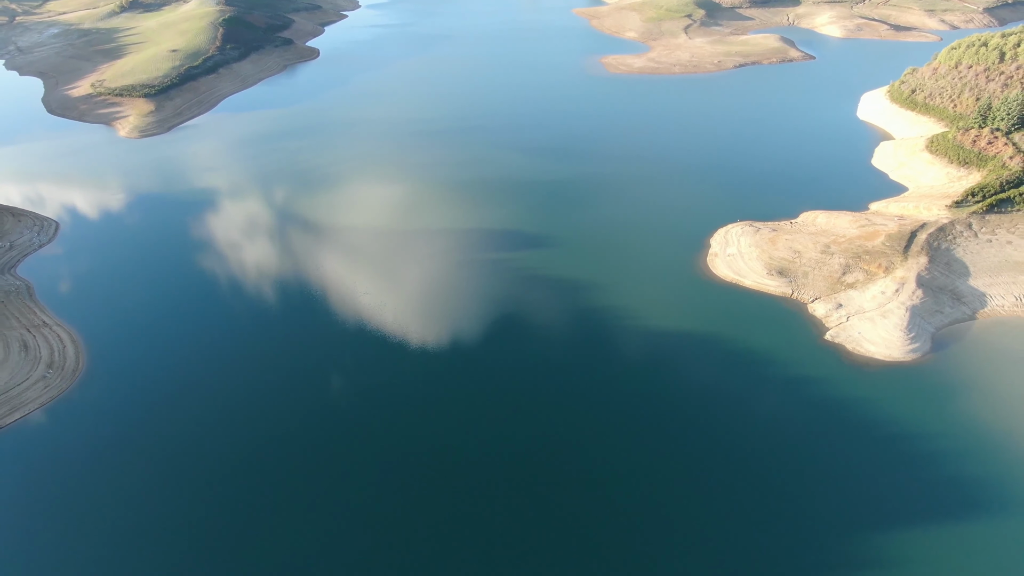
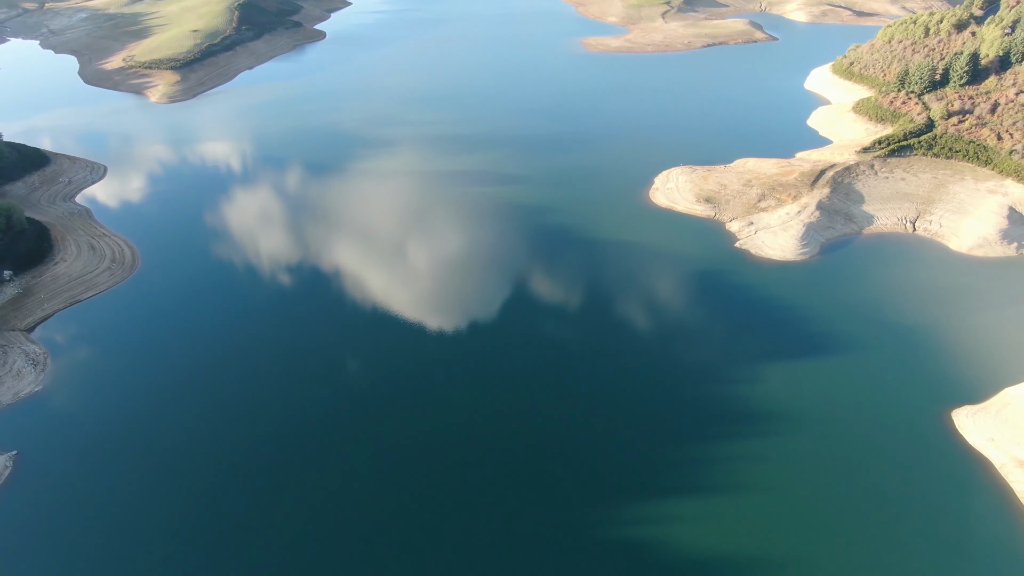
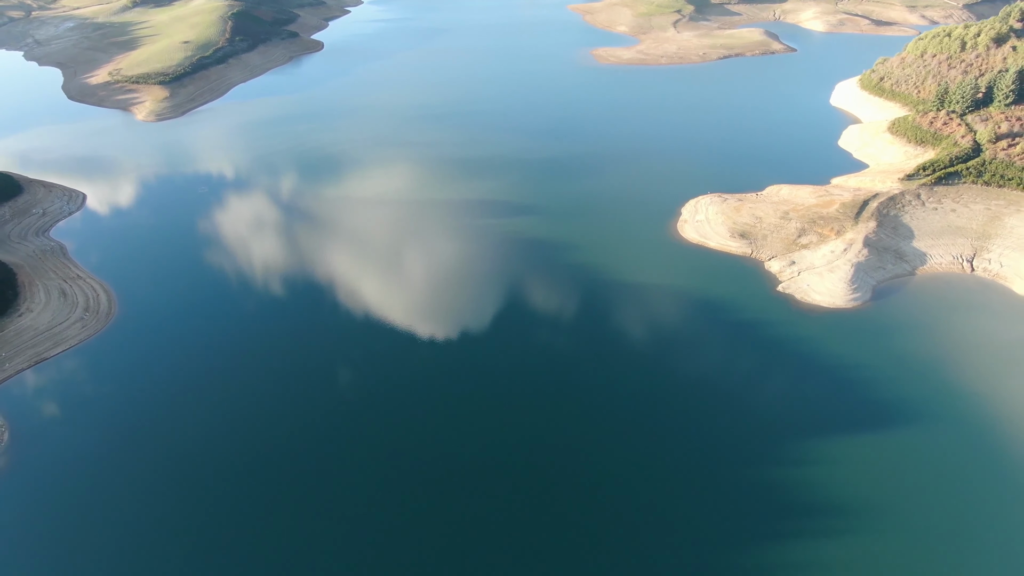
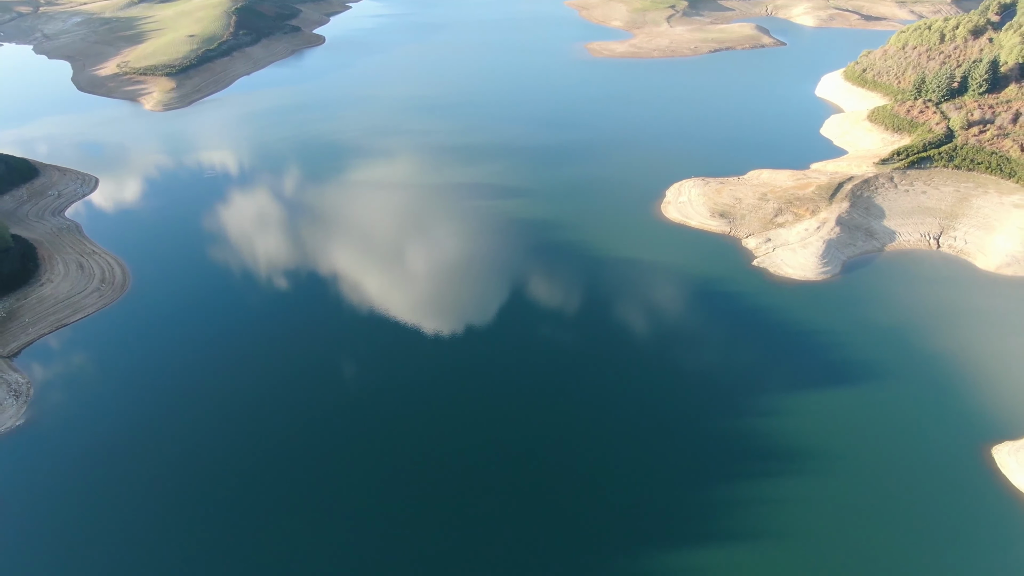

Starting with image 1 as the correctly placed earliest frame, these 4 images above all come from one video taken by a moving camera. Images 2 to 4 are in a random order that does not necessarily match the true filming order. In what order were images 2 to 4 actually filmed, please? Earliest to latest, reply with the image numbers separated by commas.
3, 4, 2
